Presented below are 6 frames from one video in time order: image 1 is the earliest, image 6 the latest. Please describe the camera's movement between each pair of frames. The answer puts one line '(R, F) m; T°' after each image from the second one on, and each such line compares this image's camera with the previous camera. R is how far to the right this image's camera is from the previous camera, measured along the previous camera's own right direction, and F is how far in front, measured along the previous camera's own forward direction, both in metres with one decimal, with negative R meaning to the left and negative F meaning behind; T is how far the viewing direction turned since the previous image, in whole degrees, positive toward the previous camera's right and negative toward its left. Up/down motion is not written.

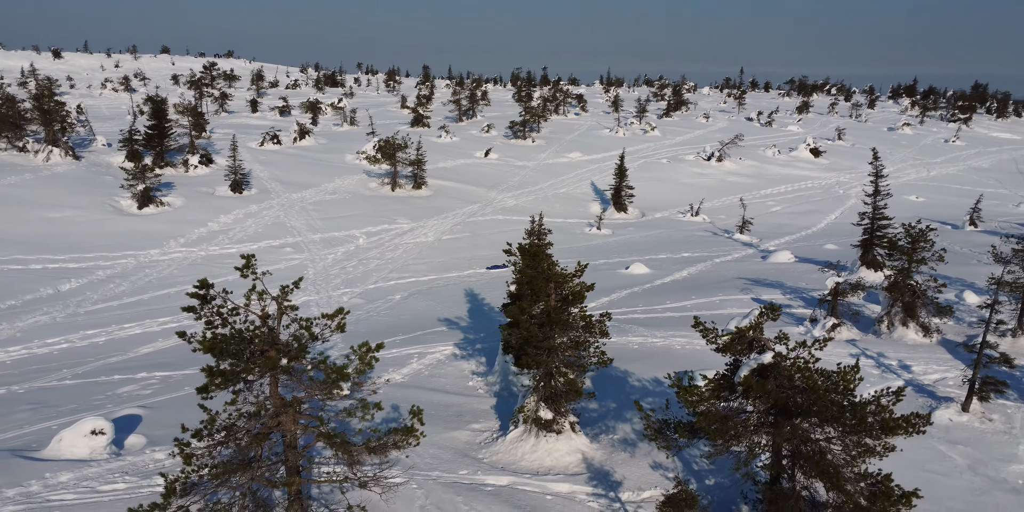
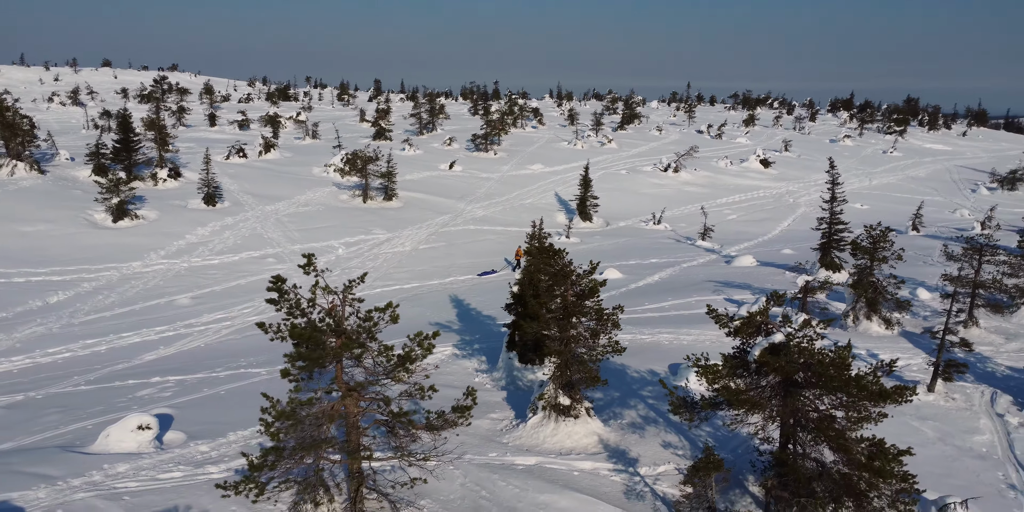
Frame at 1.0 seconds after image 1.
(-1.4, -1.2) m; +4°
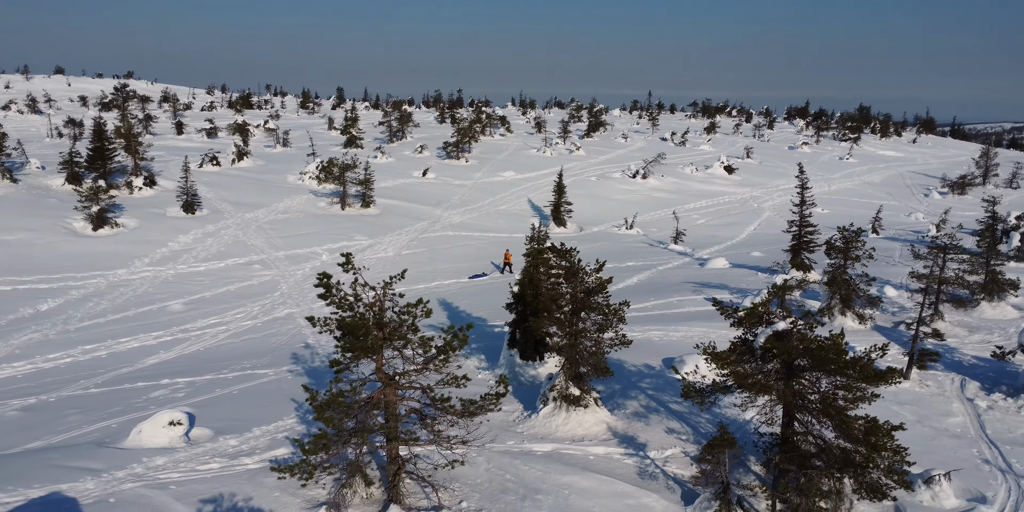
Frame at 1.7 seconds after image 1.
(-1.1, -0.9) m; +3°
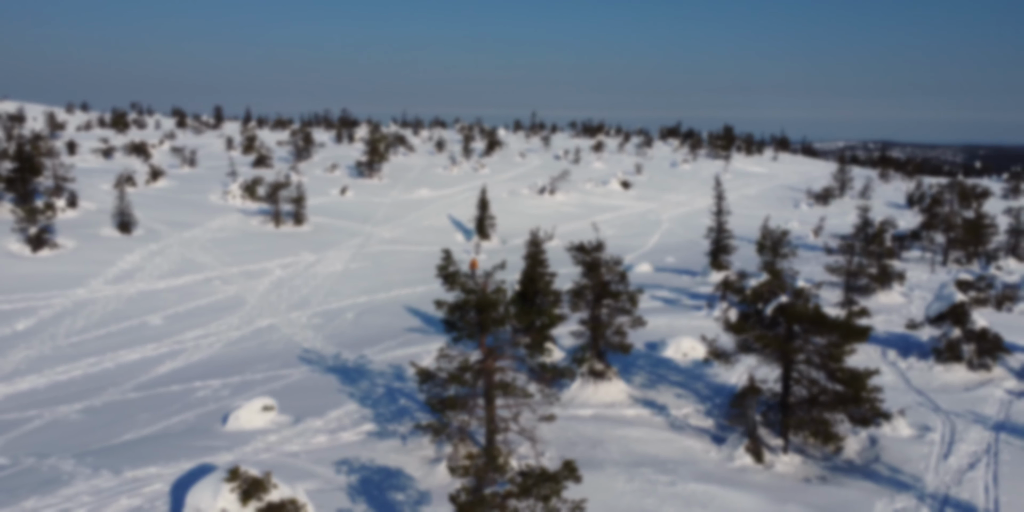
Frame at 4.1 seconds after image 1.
(-4.0, -2.6) m; +9°
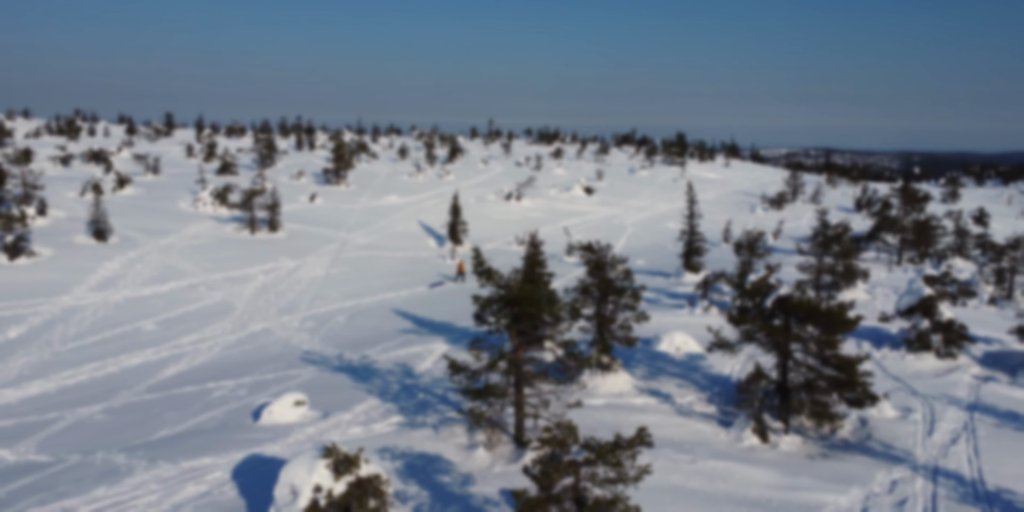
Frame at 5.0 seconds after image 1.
(-1.6, -1.0) m; +4°
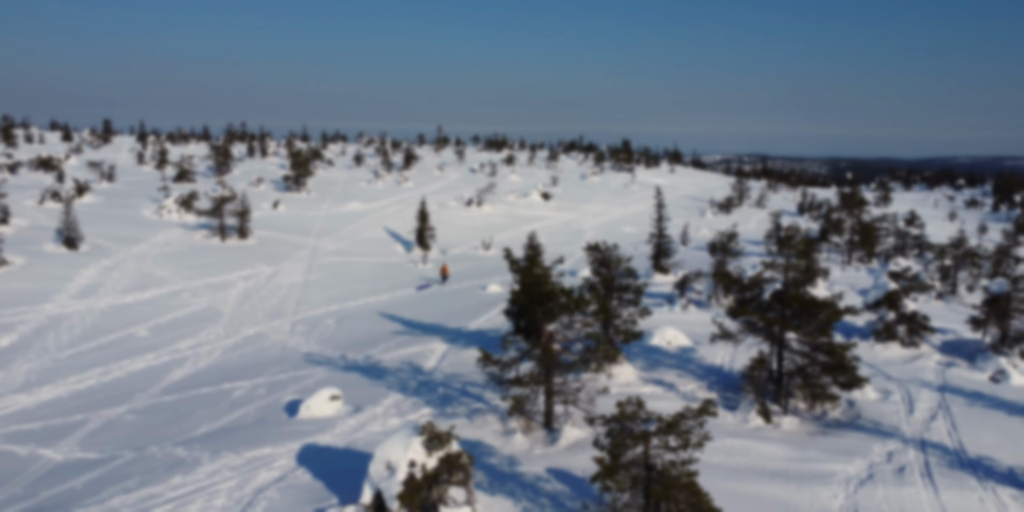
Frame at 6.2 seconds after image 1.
(-2.0, -1.2) m; +4°
